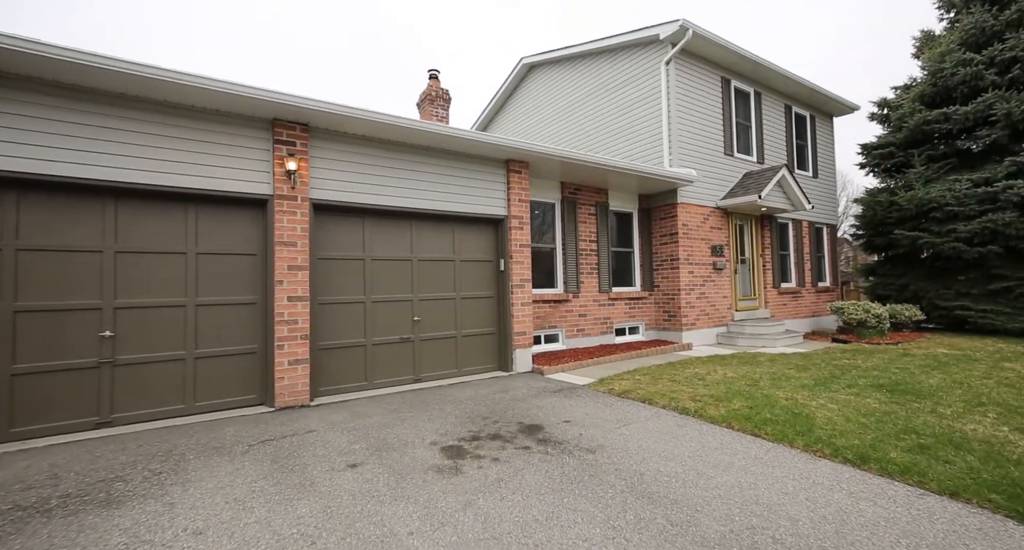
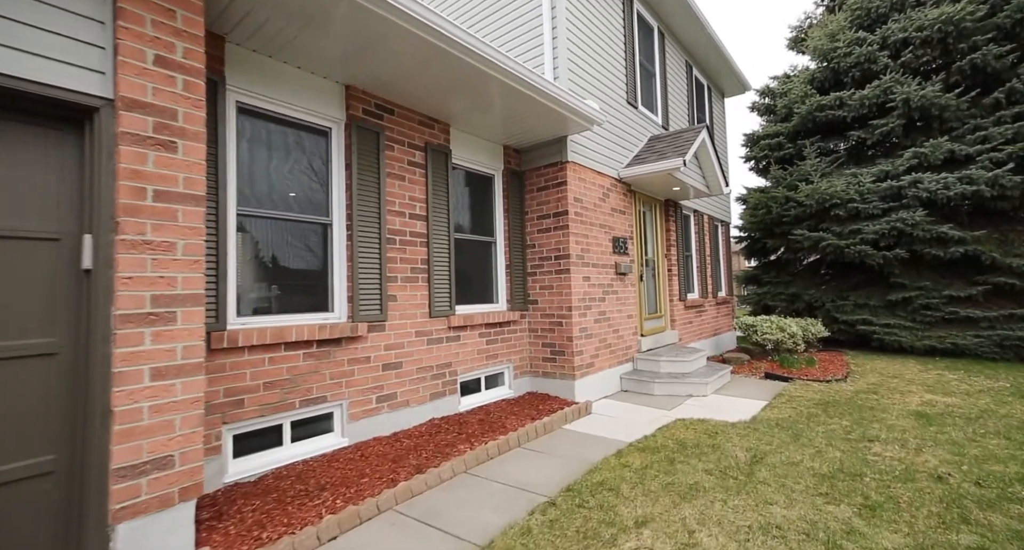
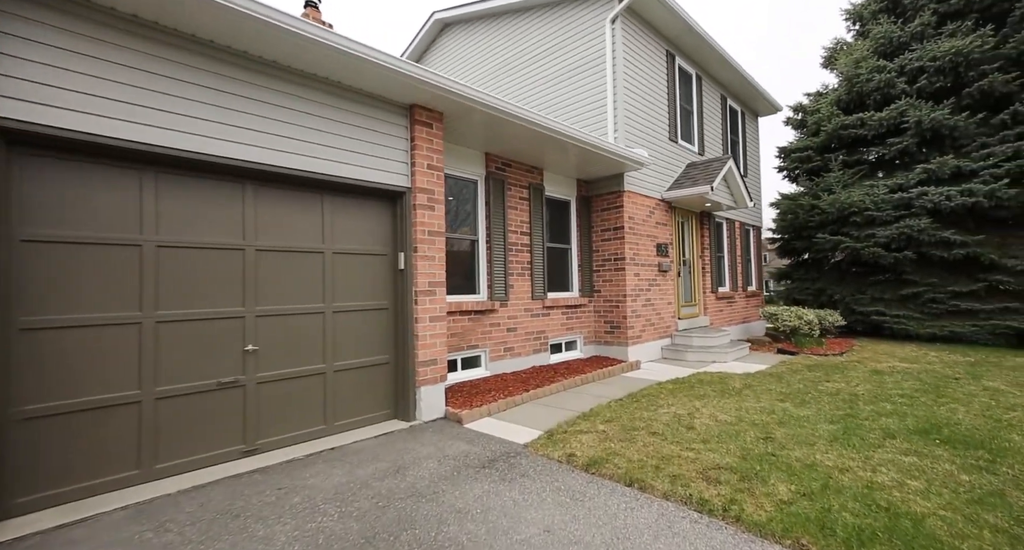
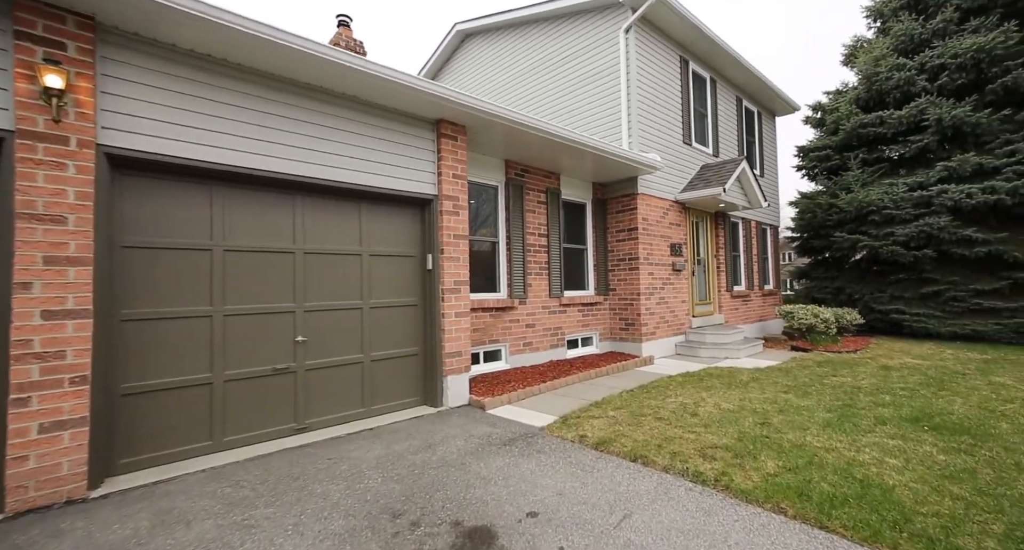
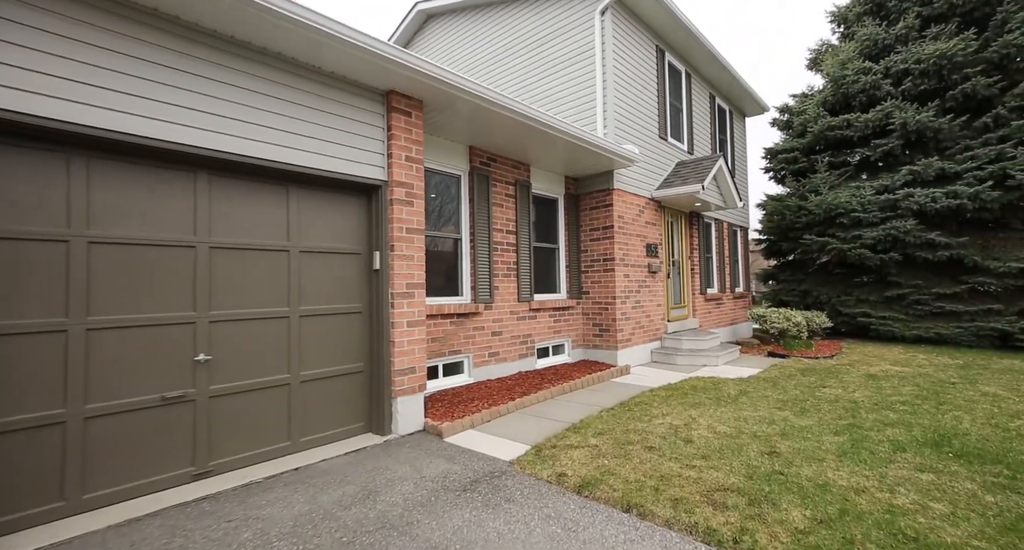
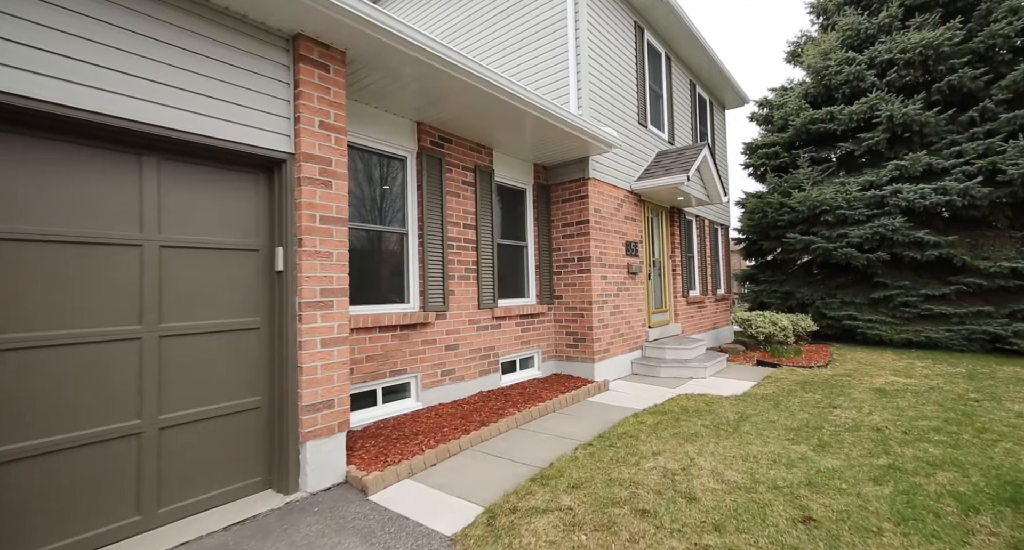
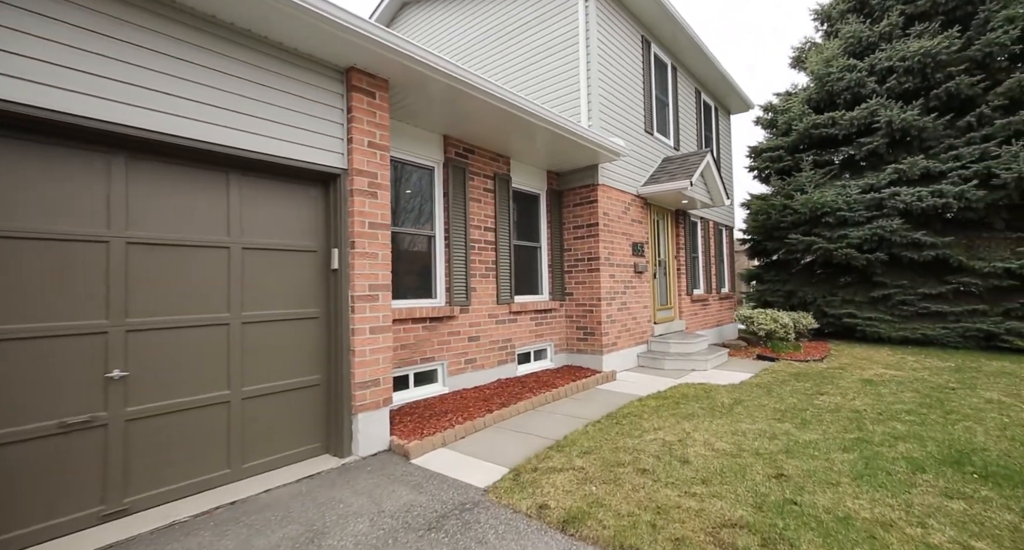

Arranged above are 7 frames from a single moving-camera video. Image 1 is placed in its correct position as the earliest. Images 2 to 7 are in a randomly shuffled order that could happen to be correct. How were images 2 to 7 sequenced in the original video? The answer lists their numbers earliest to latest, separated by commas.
4, 3, 5, 7, 6, 2
